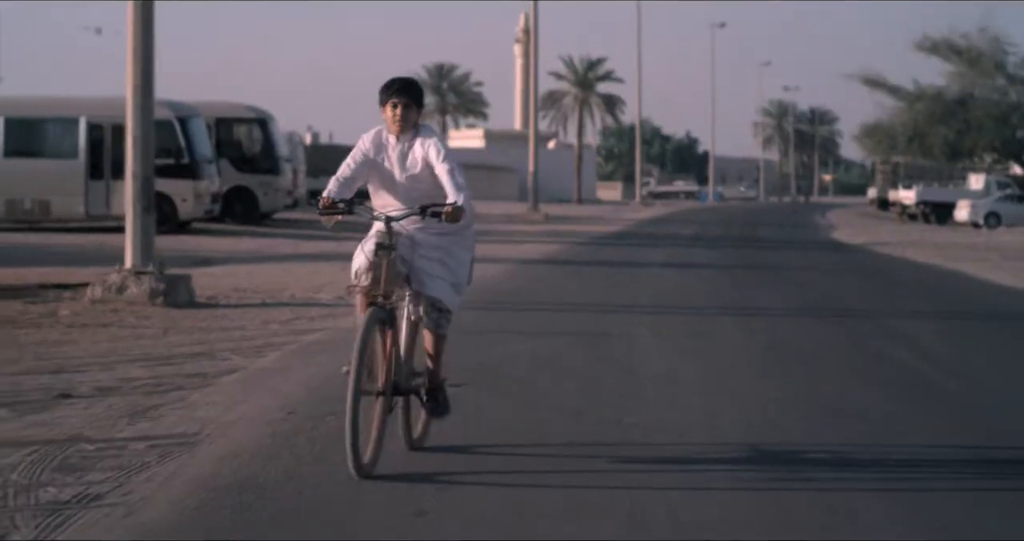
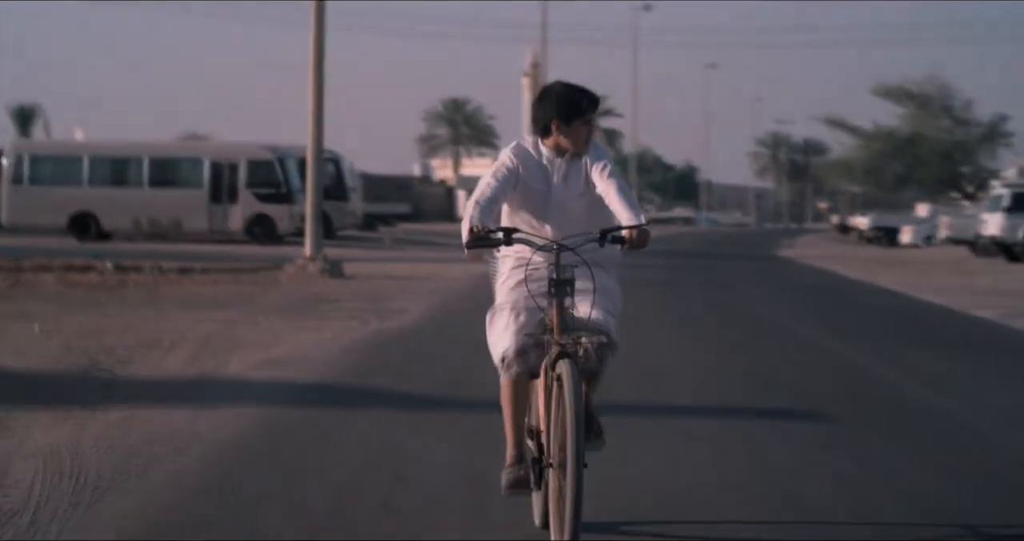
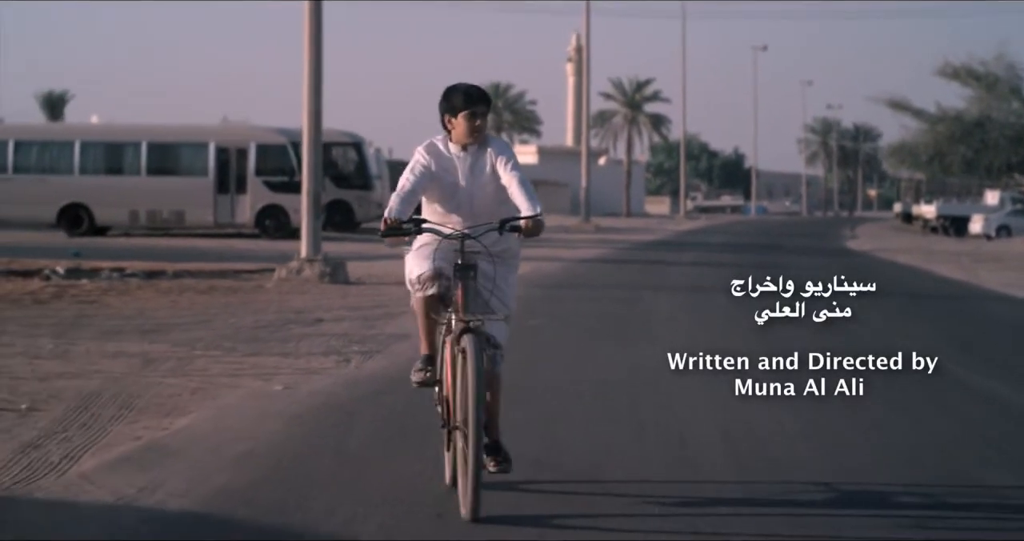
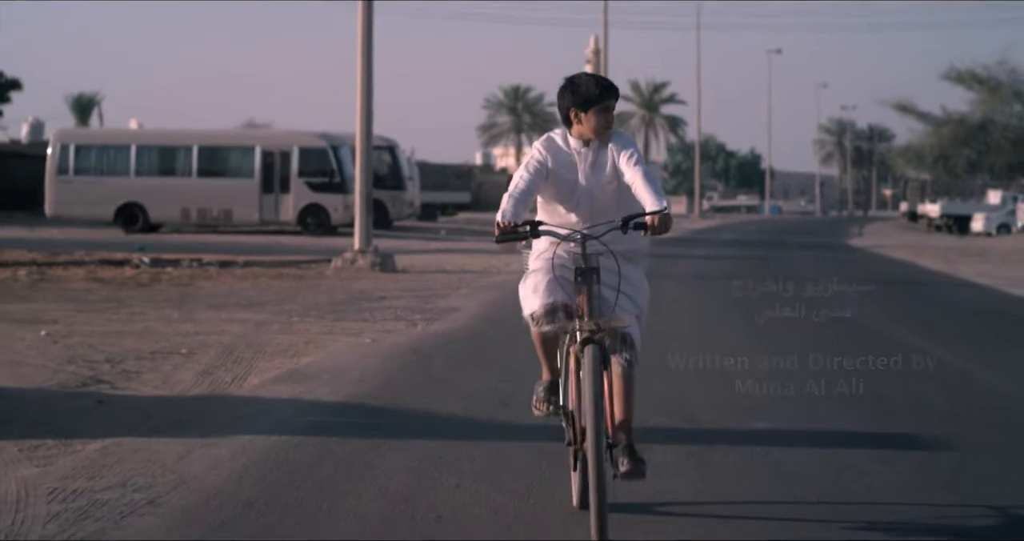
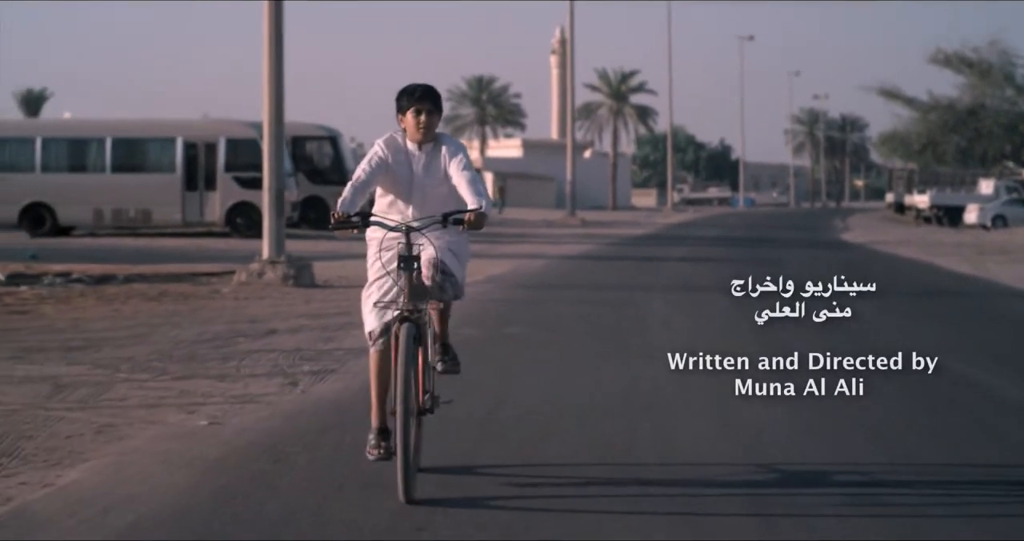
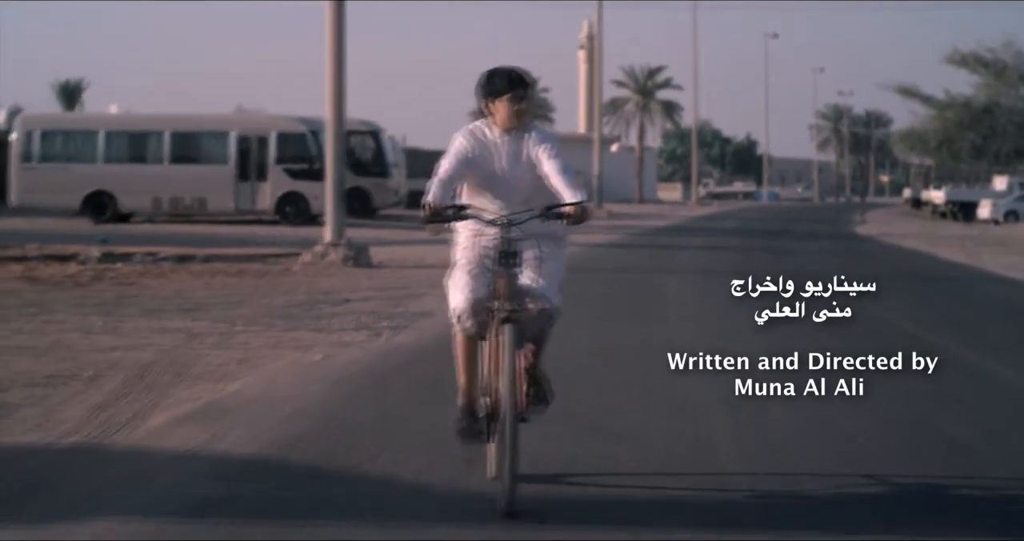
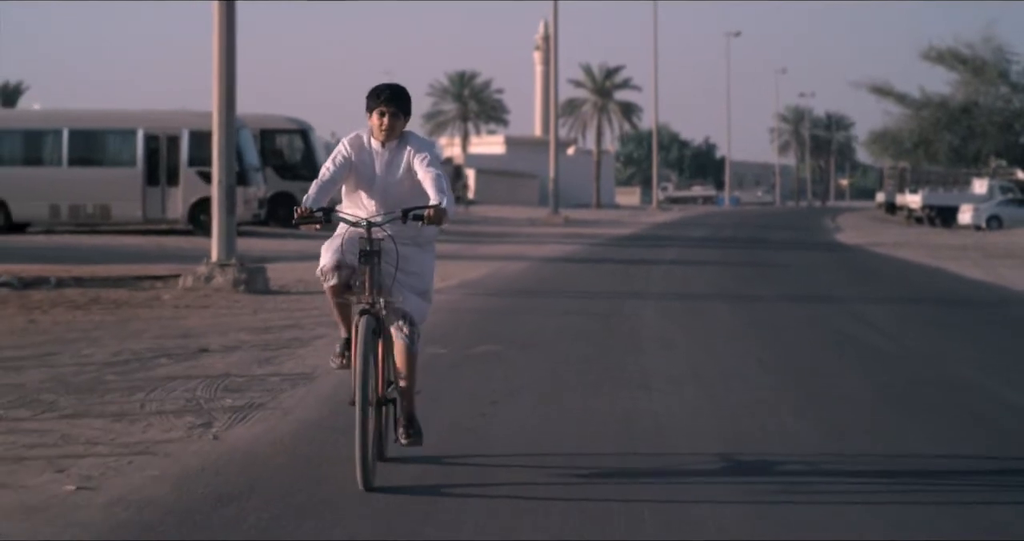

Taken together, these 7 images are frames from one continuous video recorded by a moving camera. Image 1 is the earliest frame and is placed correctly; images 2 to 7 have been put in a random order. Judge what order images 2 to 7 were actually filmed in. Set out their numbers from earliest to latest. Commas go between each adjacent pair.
7, 5, 3, 6, 4, 2
